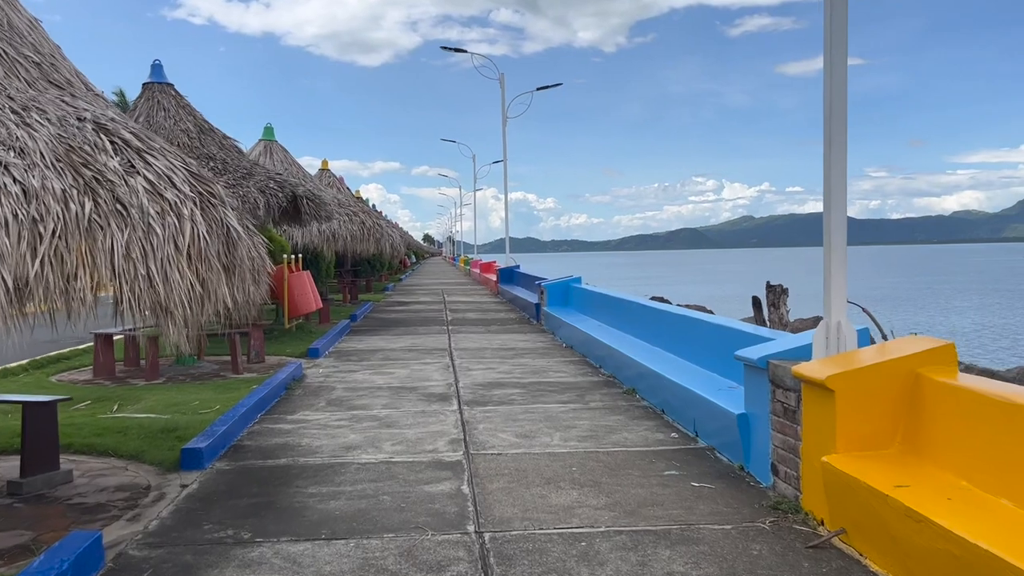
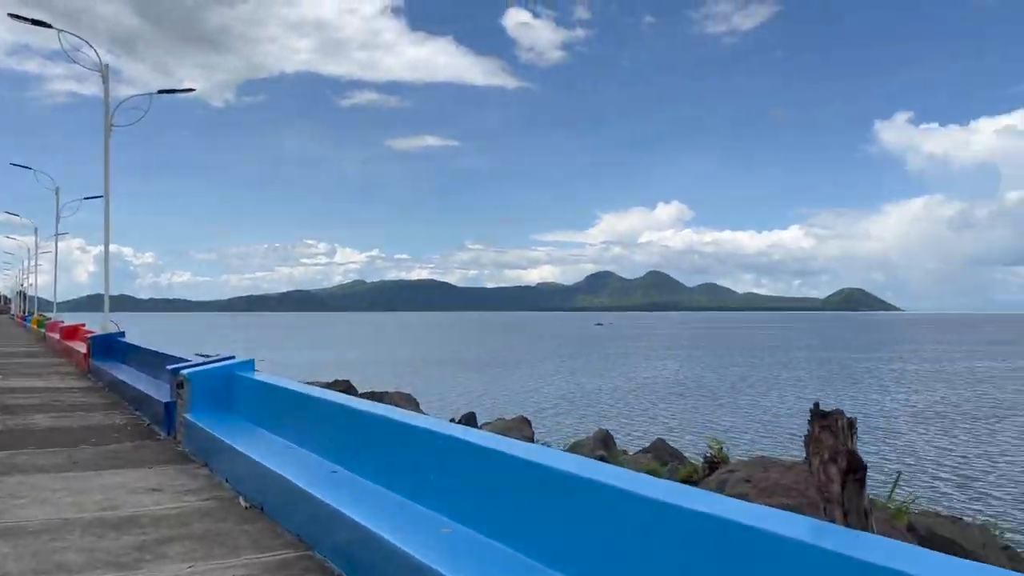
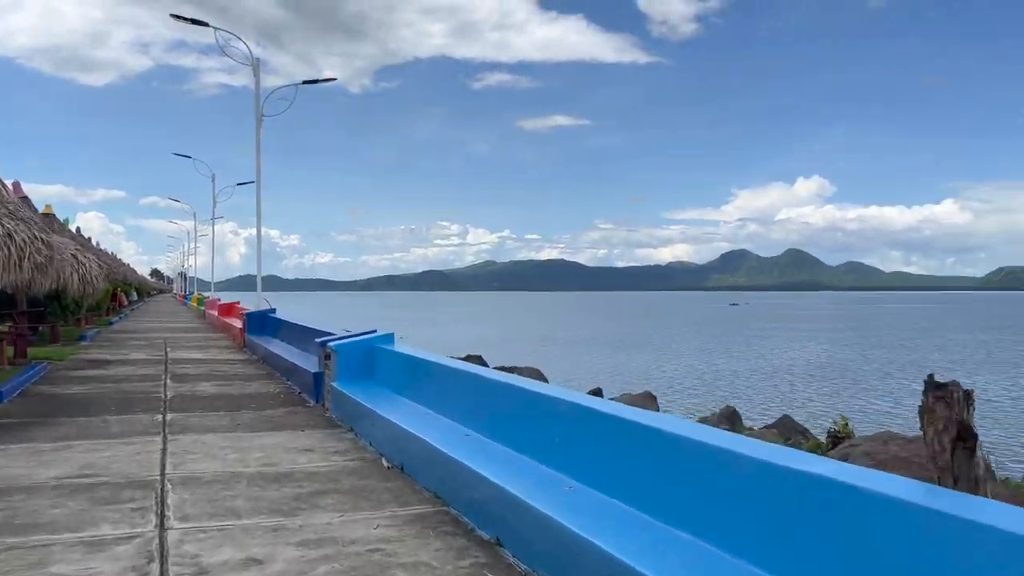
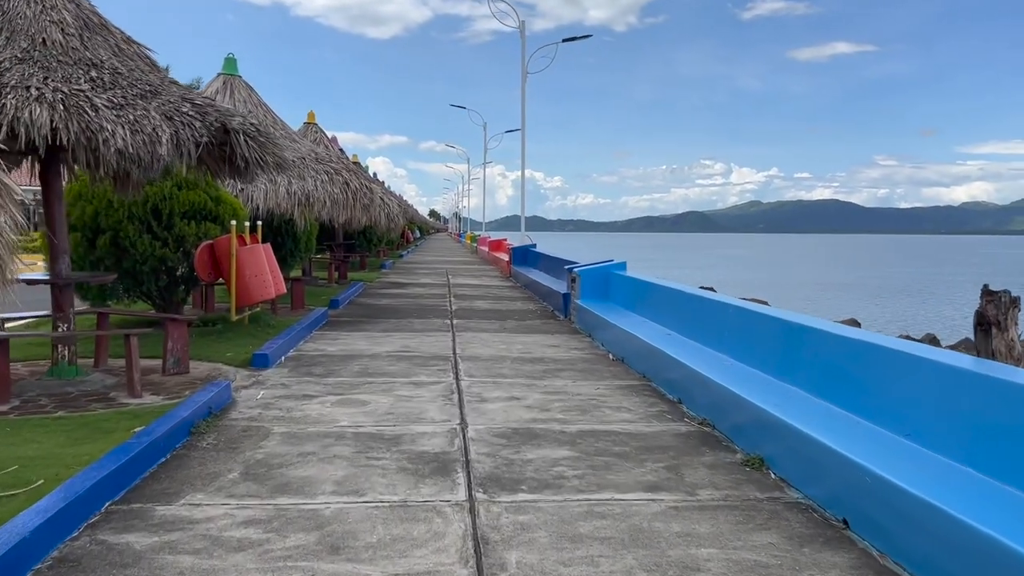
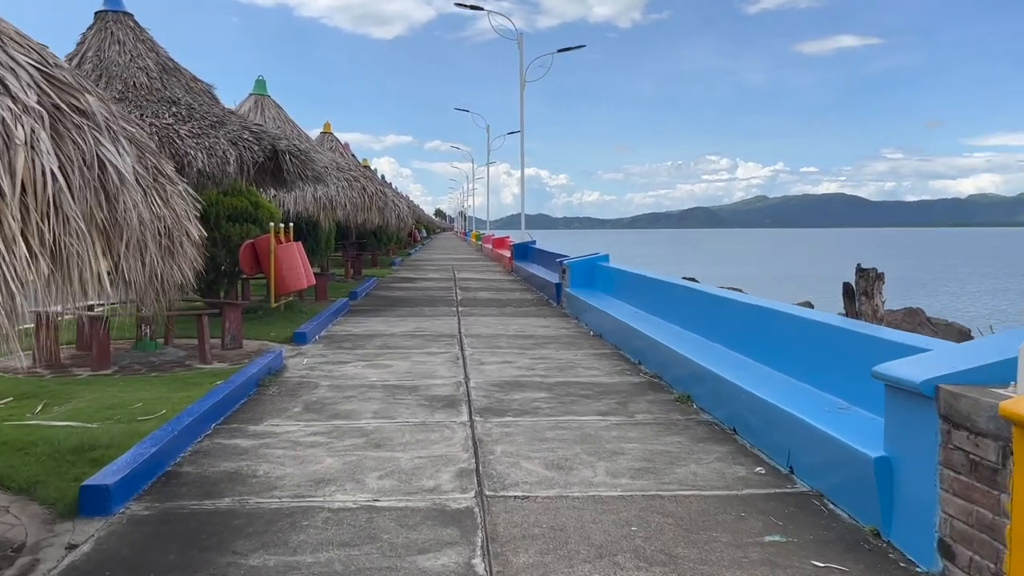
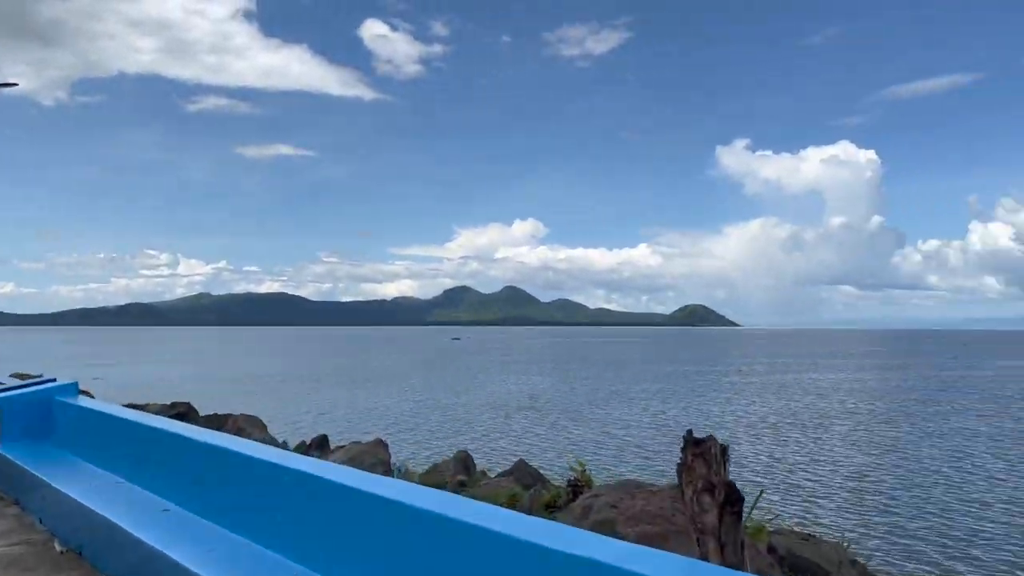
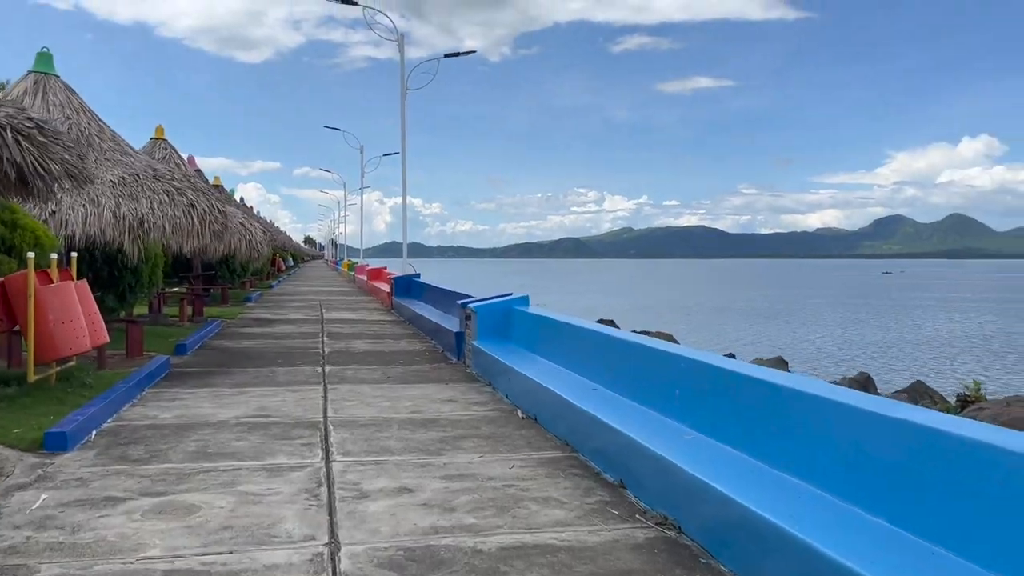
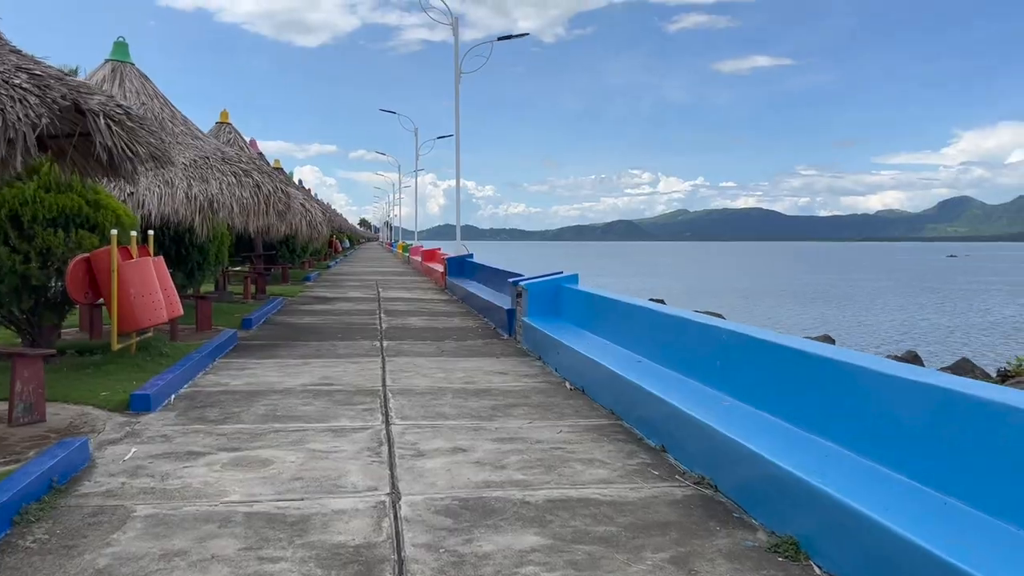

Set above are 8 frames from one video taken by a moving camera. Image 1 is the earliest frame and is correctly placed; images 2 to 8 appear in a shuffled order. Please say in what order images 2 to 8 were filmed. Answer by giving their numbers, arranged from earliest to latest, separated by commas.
5, 4, 8, 7, 3, 2, 6
